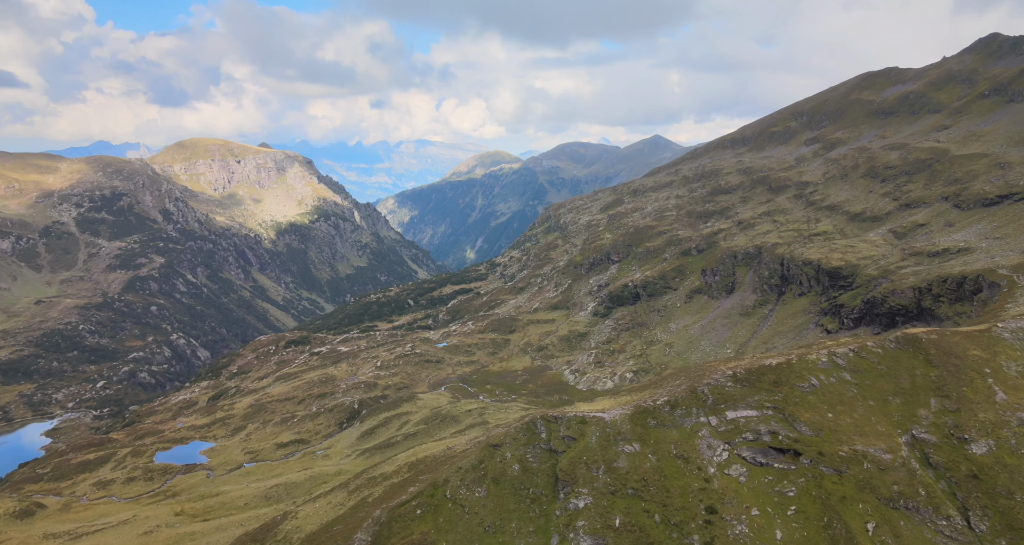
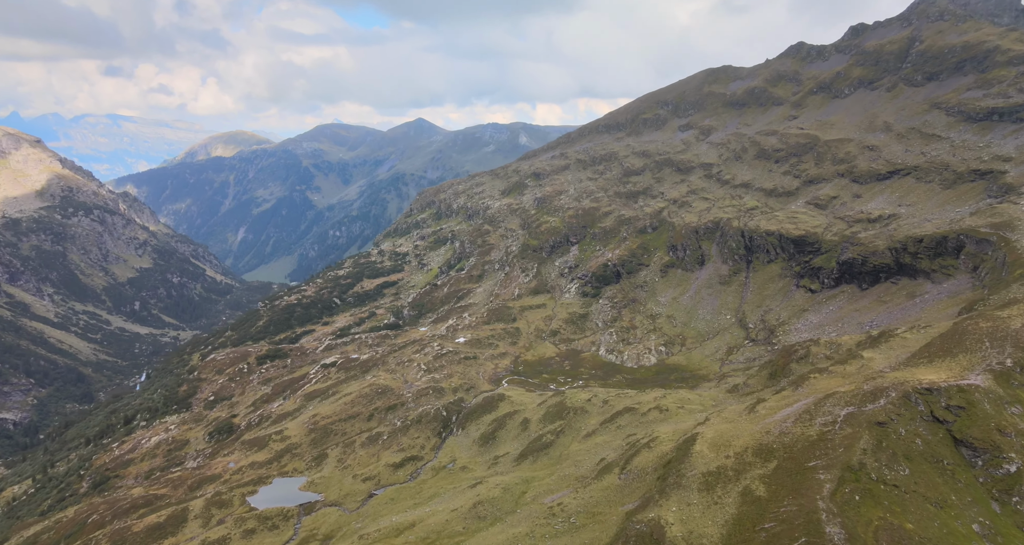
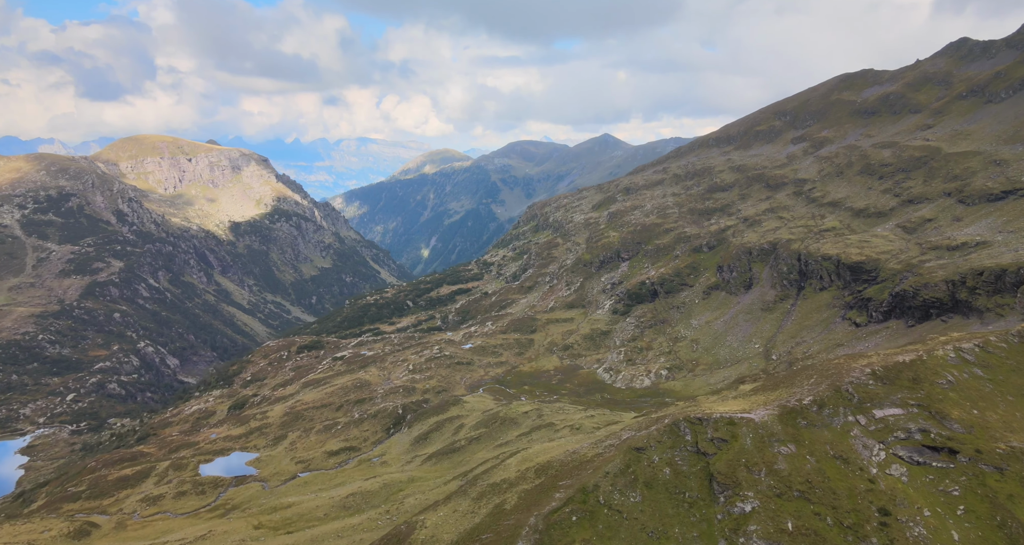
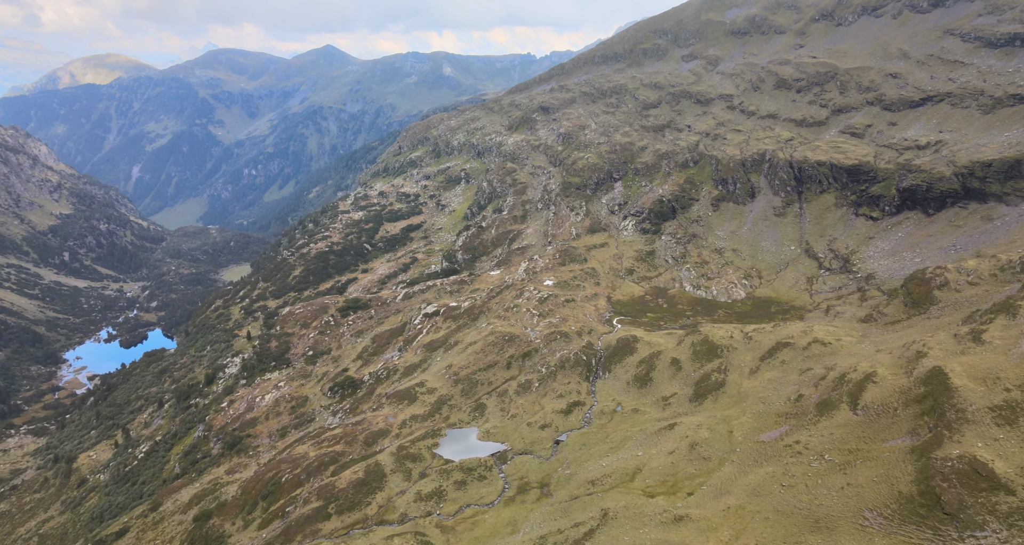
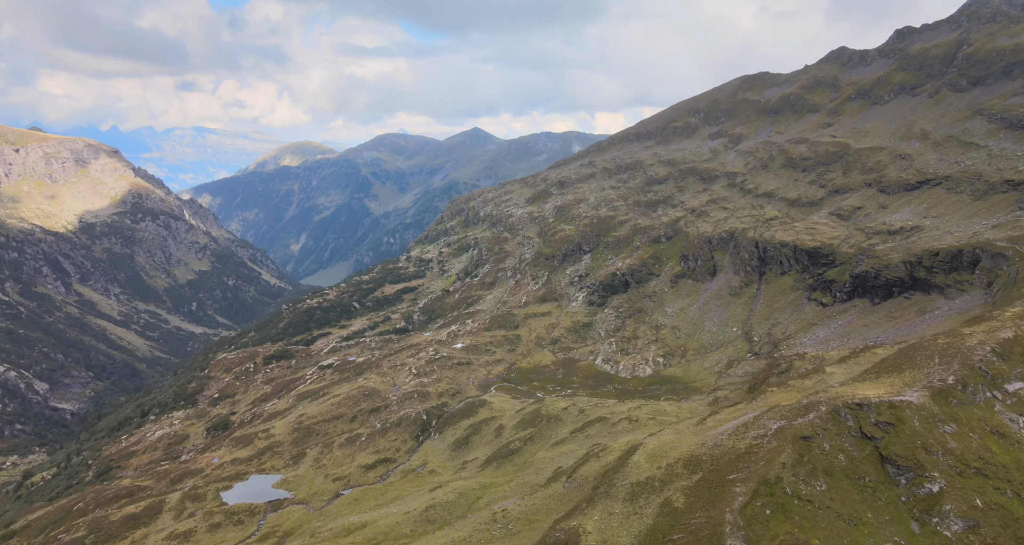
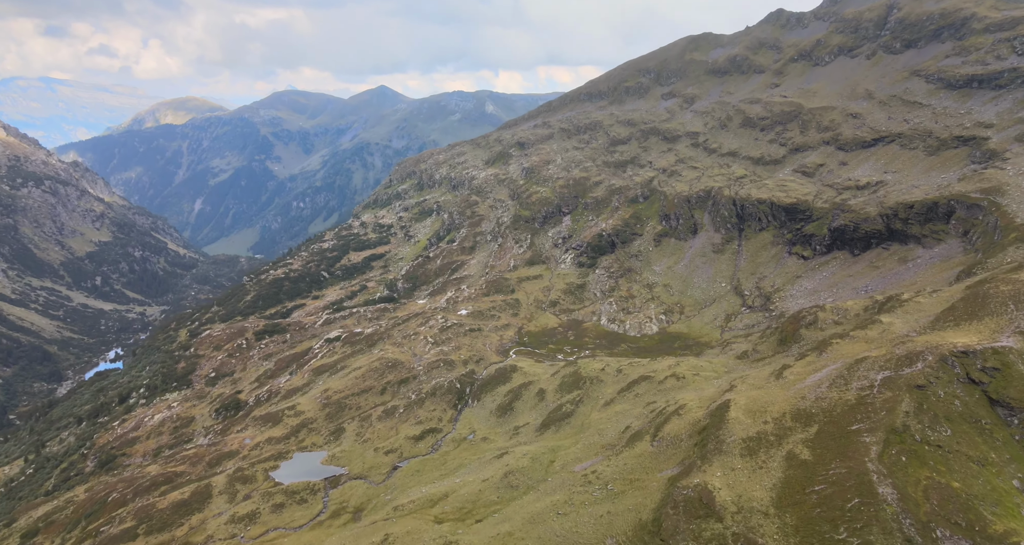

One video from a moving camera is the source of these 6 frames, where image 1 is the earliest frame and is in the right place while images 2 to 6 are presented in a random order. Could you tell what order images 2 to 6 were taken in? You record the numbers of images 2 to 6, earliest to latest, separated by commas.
3, 5, 2, 6, 4
